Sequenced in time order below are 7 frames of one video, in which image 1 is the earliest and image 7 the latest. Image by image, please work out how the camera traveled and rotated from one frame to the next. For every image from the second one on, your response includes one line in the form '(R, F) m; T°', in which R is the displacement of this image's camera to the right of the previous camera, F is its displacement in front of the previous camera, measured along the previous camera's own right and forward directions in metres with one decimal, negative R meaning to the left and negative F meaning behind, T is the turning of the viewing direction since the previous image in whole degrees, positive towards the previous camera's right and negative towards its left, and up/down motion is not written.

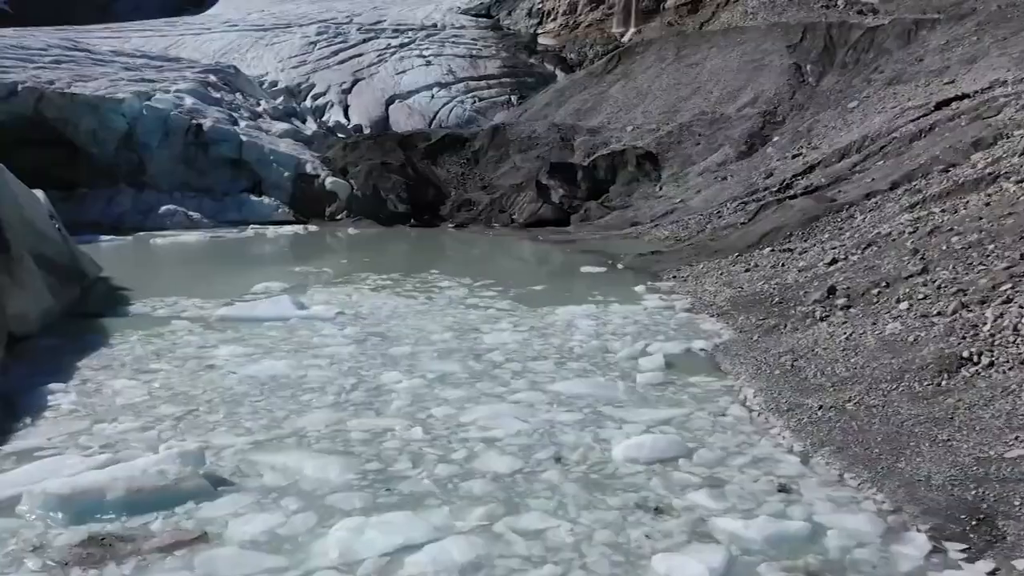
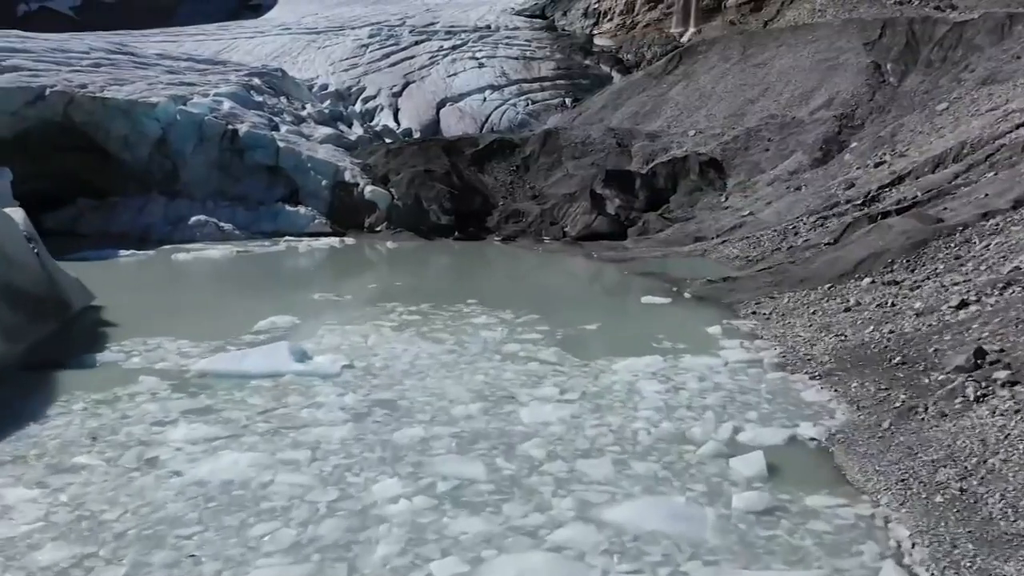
(0.0, +0.6) m; -3°
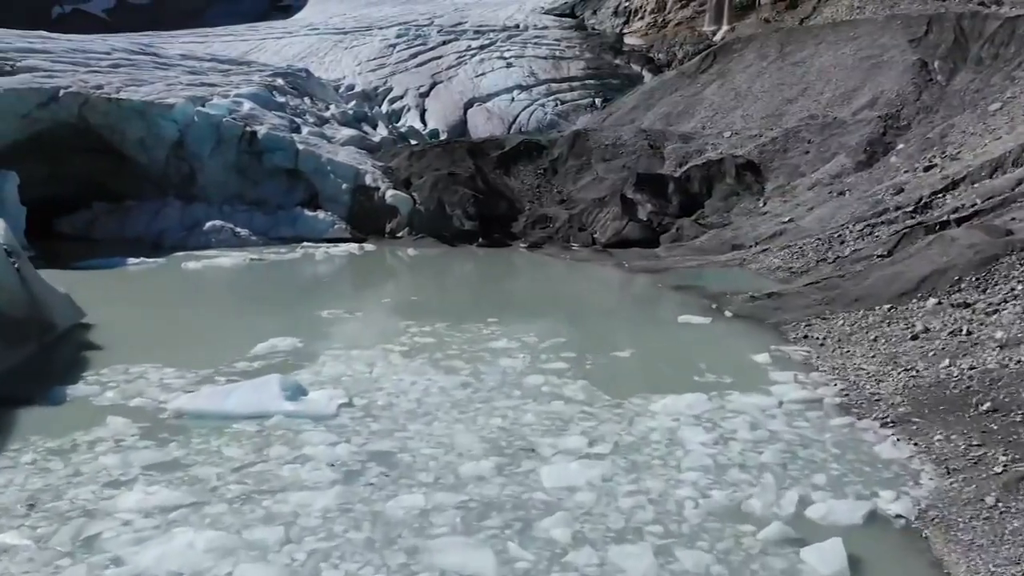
(0.0, +0.3) m; -2°
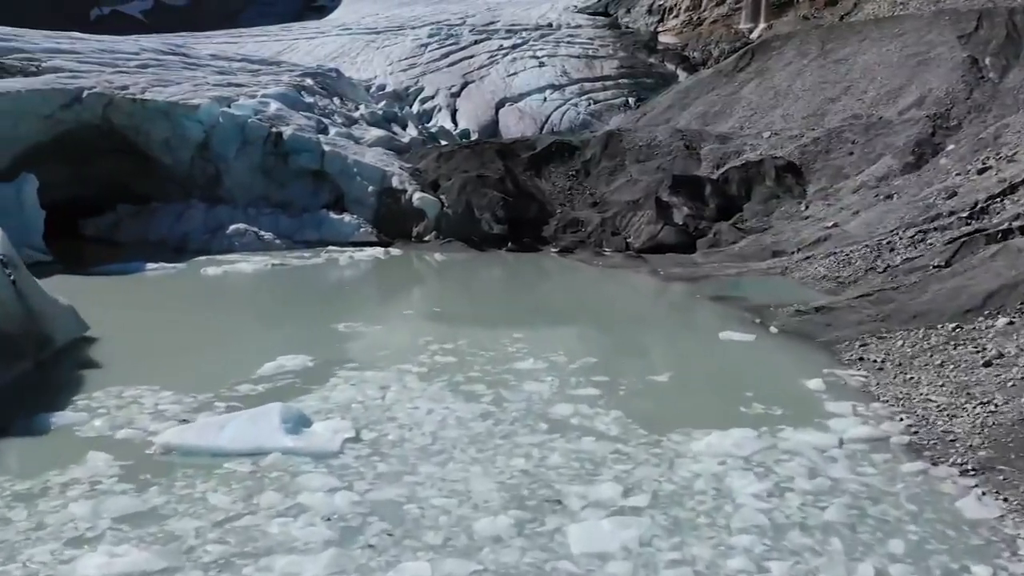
(0.0, +0.3) m; -2°
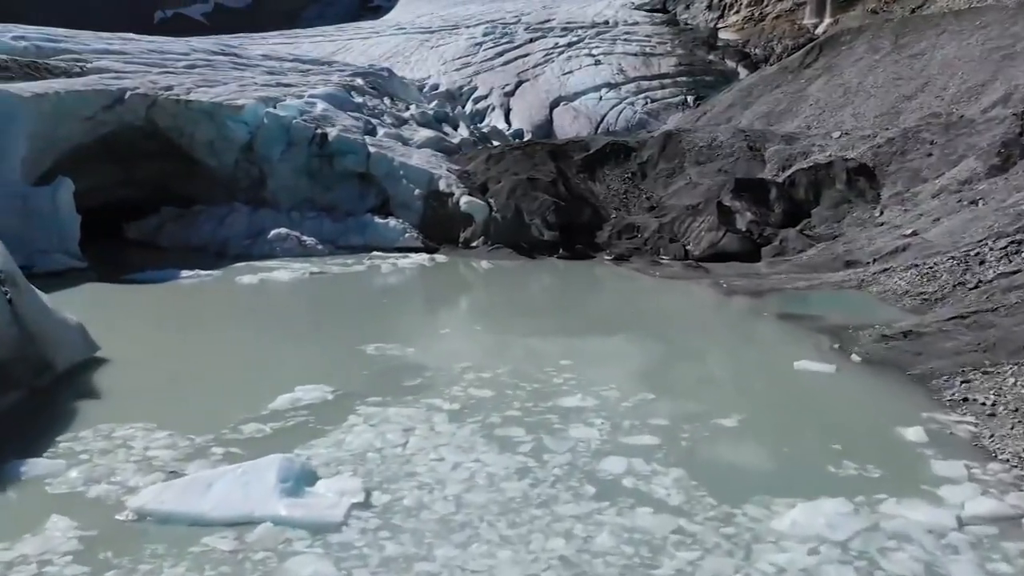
(0.0, +0.4) m; -4°
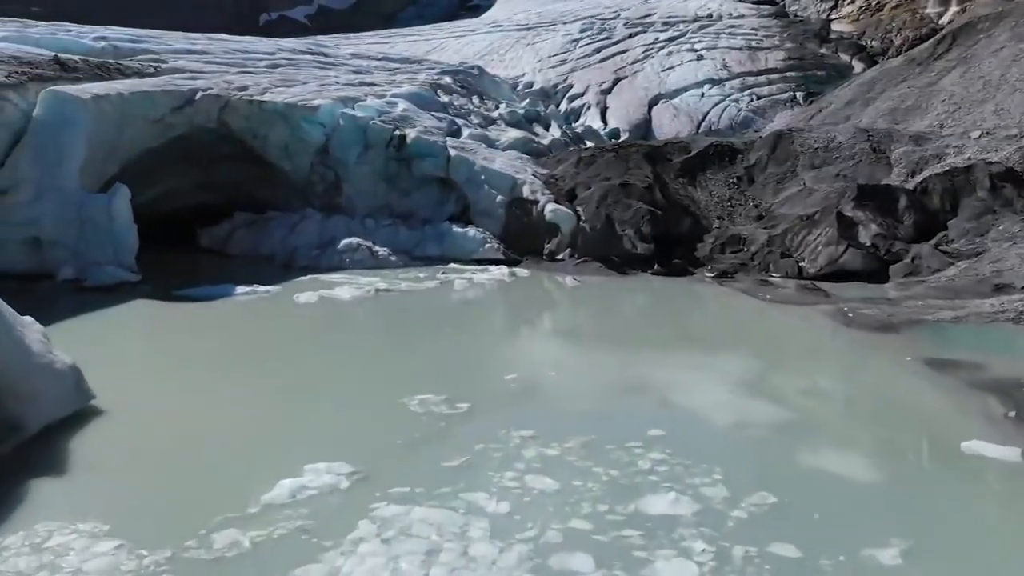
(+0.1, +0.7) m; -6°
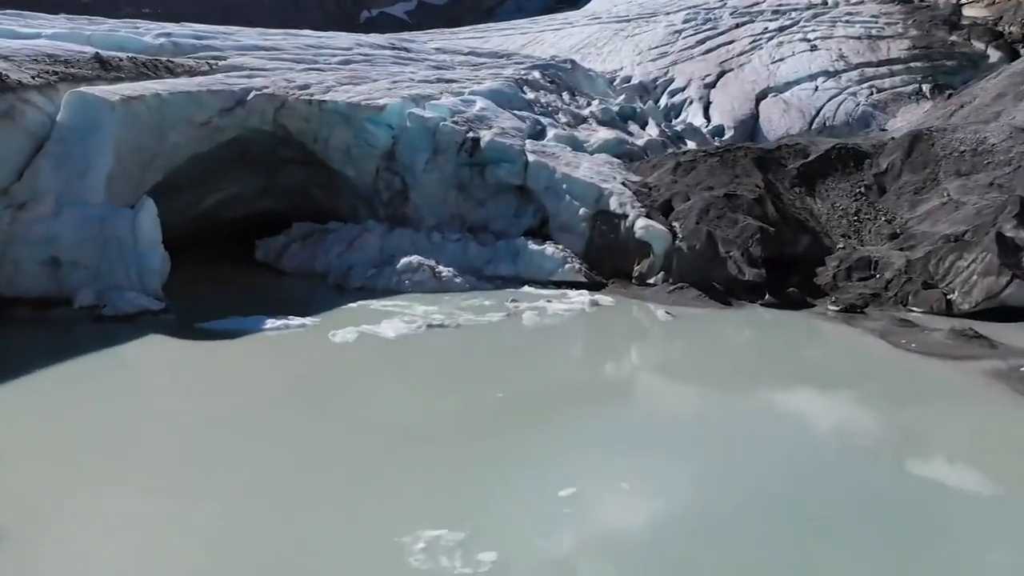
(+0.1, +0.9) m; -6°
